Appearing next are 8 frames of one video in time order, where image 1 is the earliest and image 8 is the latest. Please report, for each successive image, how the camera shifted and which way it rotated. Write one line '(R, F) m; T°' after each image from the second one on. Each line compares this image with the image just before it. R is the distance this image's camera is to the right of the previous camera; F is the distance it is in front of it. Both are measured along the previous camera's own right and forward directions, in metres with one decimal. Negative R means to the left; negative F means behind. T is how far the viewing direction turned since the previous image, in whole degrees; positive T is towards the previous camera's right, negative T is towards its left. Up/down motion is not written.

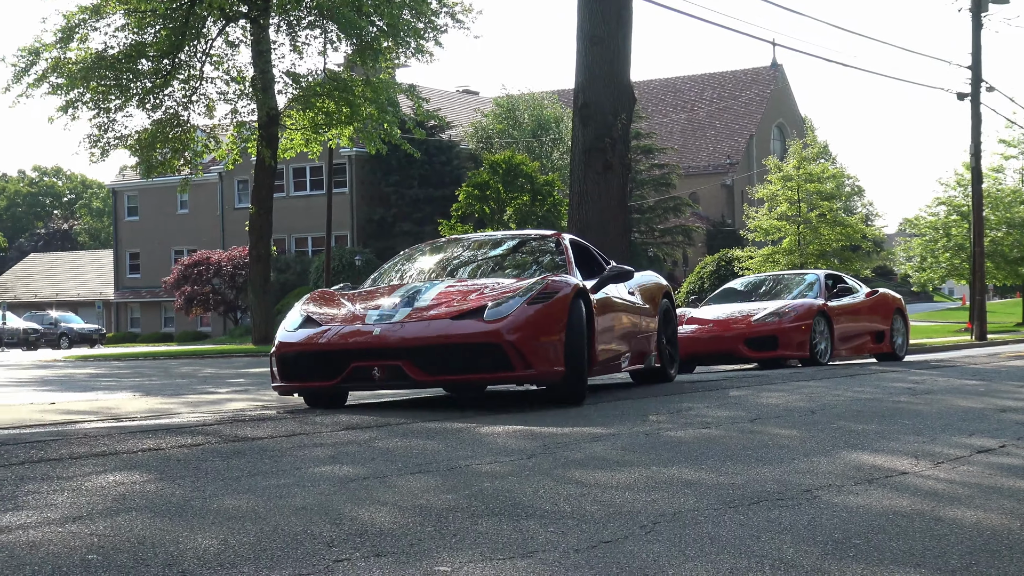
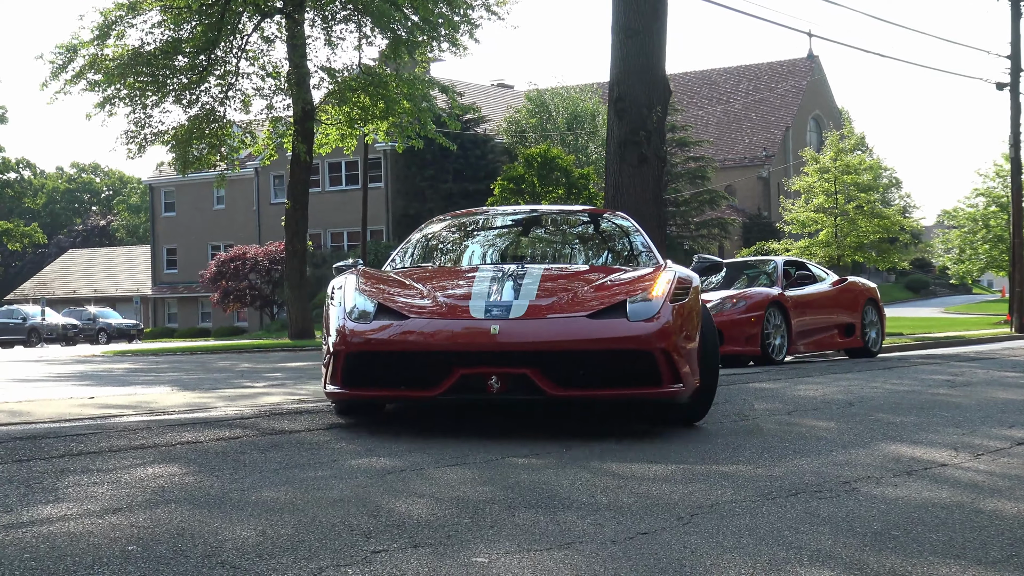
(-0.1, 0.0) m; -1°
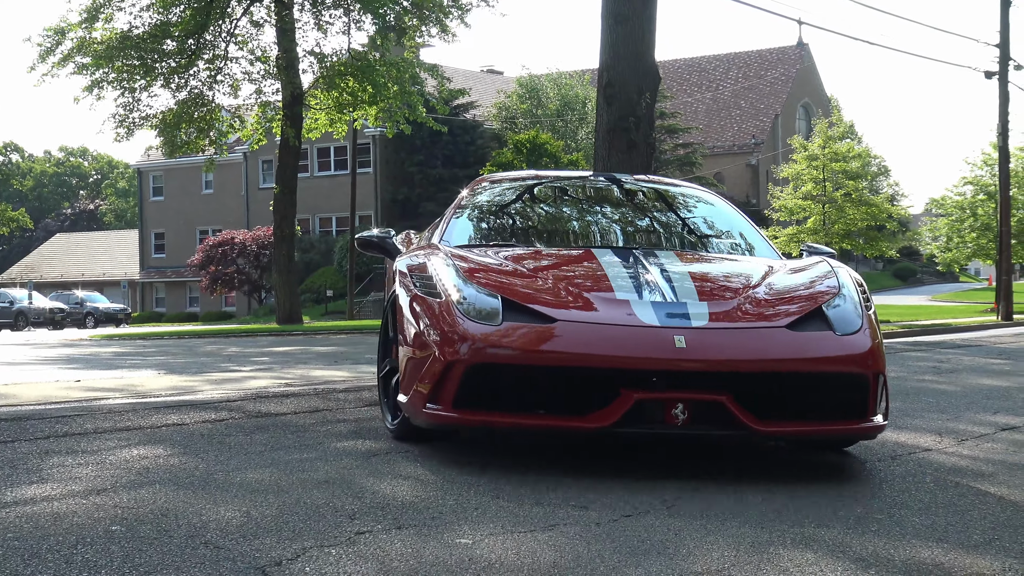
(0.0, 0.0) m; 0°
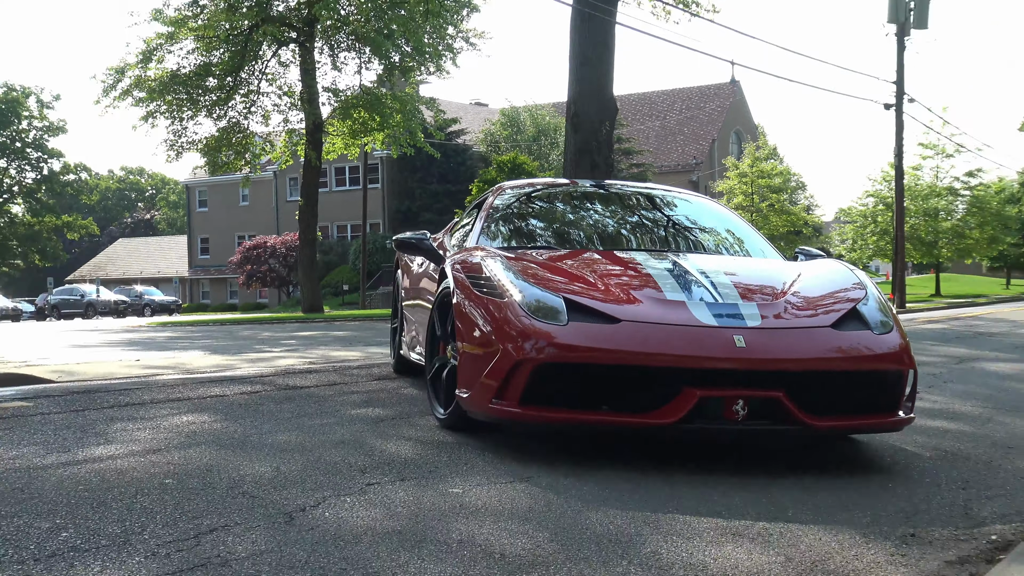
(+0.1, -0.7) m; -1°
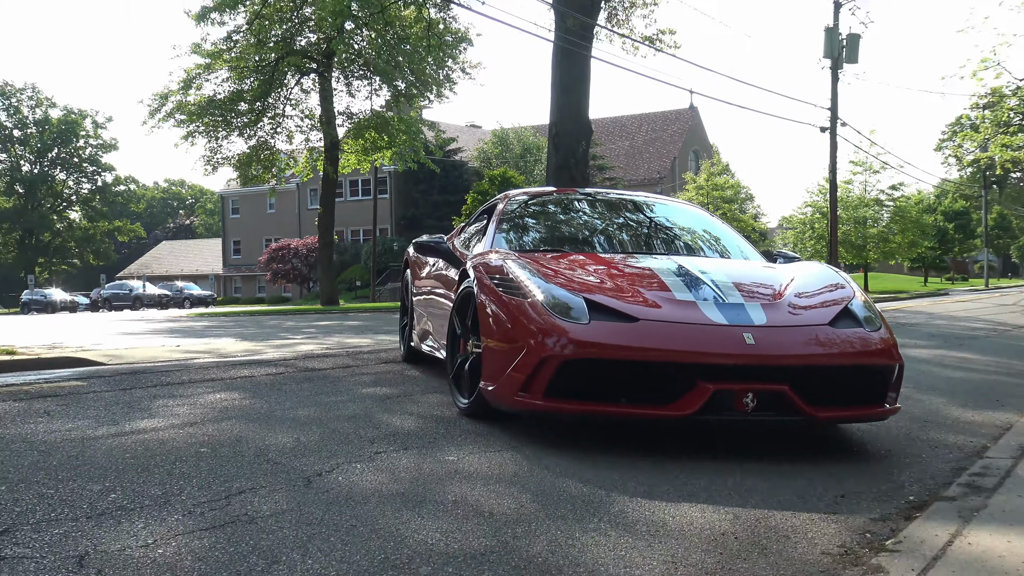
(+0.1, -0.7) m; 0°
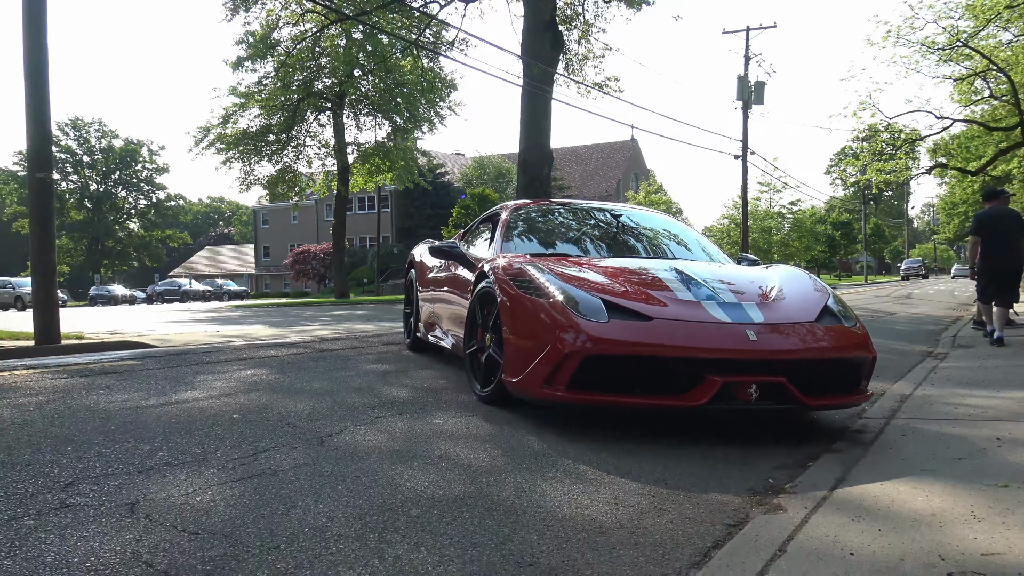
(+0.2, -1.2) m; 0°
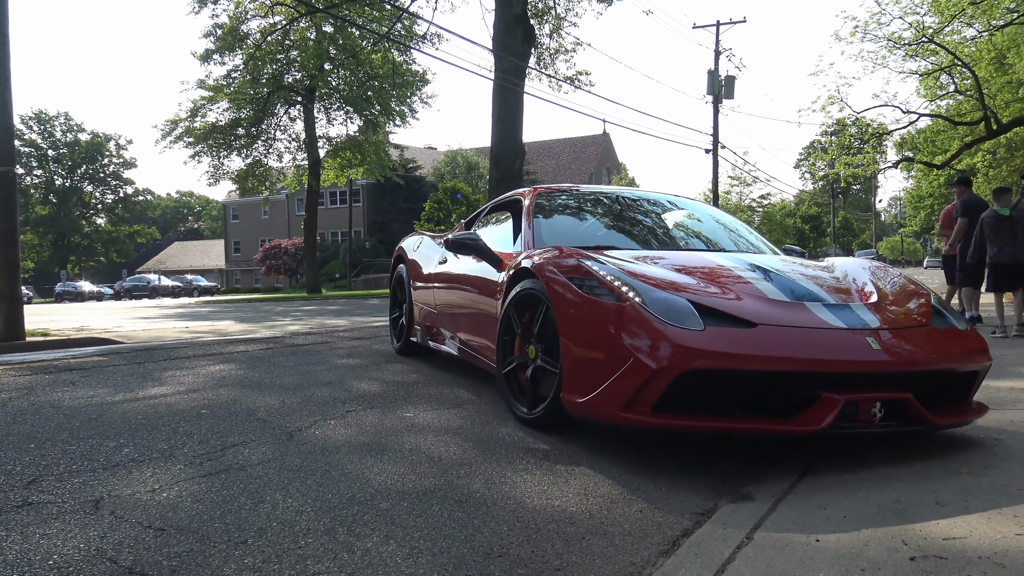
(0.0, 0.0) m; +2°
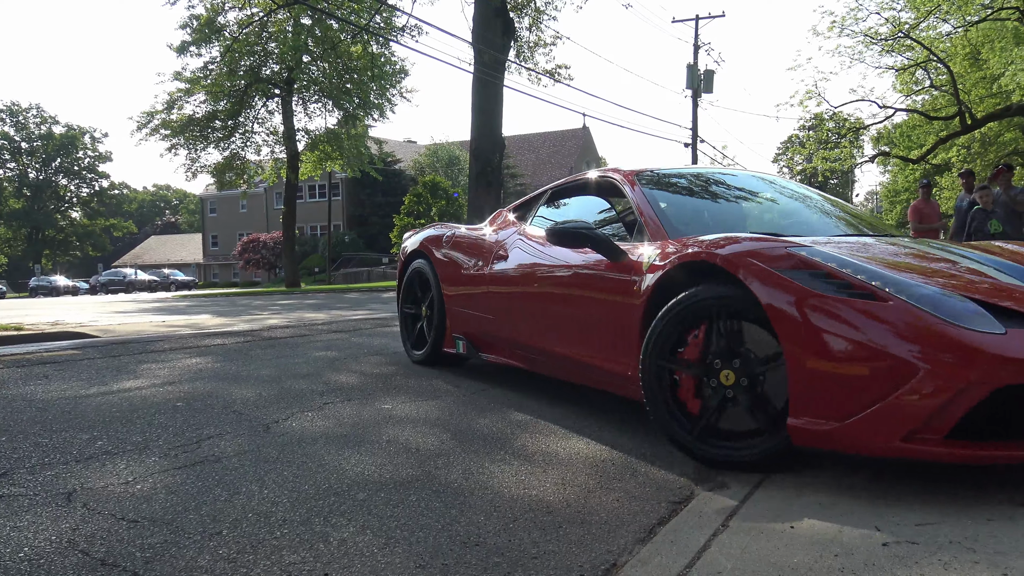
(0.0, 0.0) m; +1°
